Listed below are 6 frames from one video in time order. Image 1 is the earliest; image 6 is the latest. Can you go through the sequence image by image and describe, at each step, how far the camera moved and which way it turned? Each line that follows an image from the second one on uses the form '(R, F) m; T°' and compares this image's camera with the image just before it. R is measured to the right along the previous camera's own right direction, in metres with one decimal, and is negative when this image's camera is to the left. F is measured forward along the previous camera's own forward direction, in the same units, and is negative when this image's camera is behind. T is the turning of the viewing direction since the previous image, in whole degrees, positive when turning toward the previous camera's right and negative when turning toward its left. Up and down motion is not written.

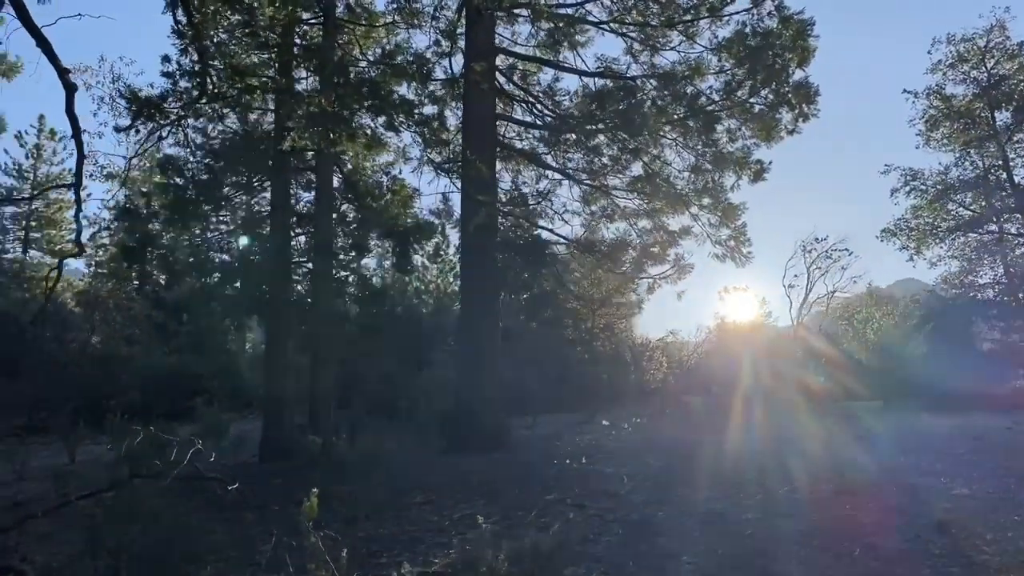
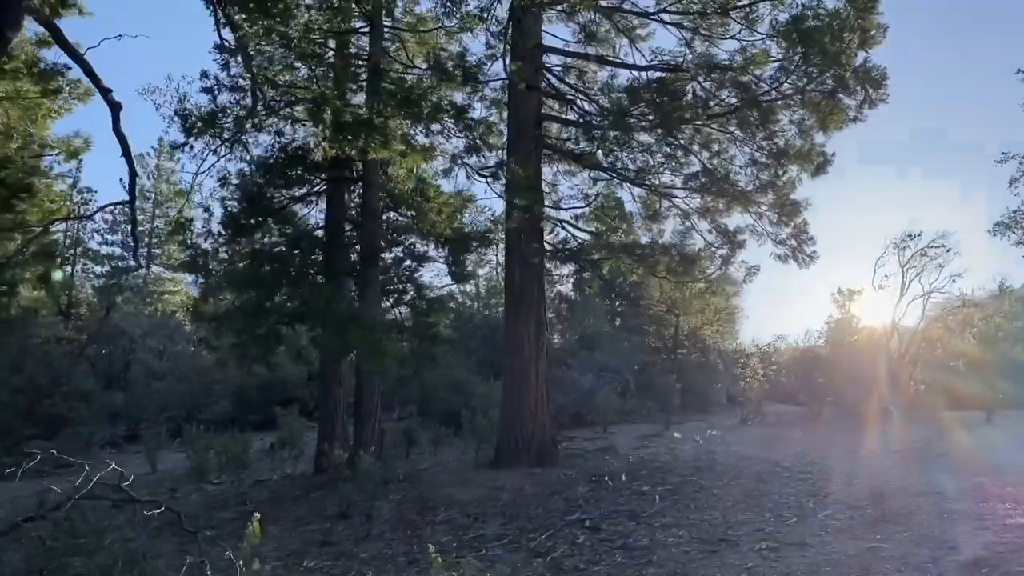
(+0.8, +0.5) m; -8°
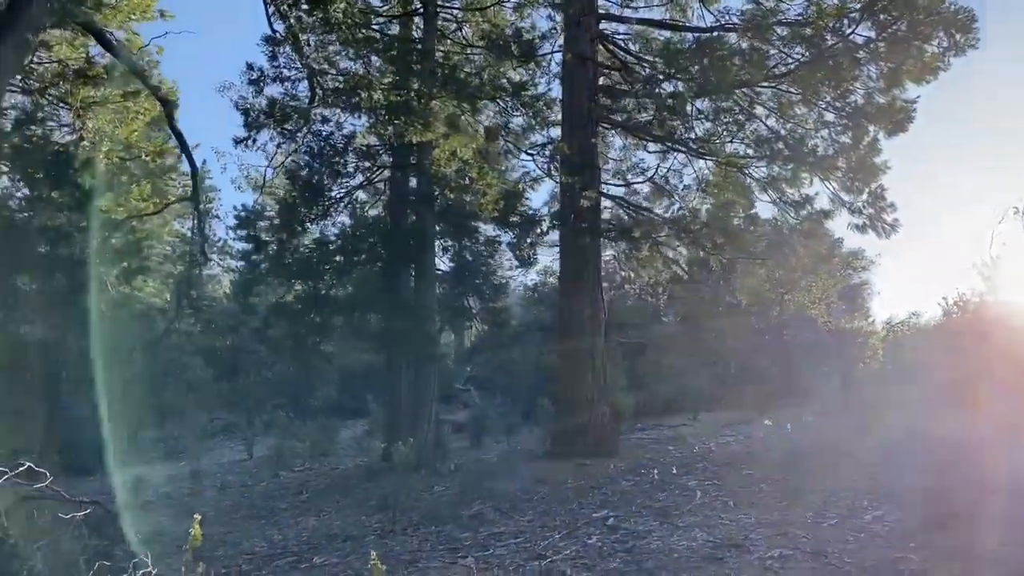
(+0.9, +0.5) m; -9°
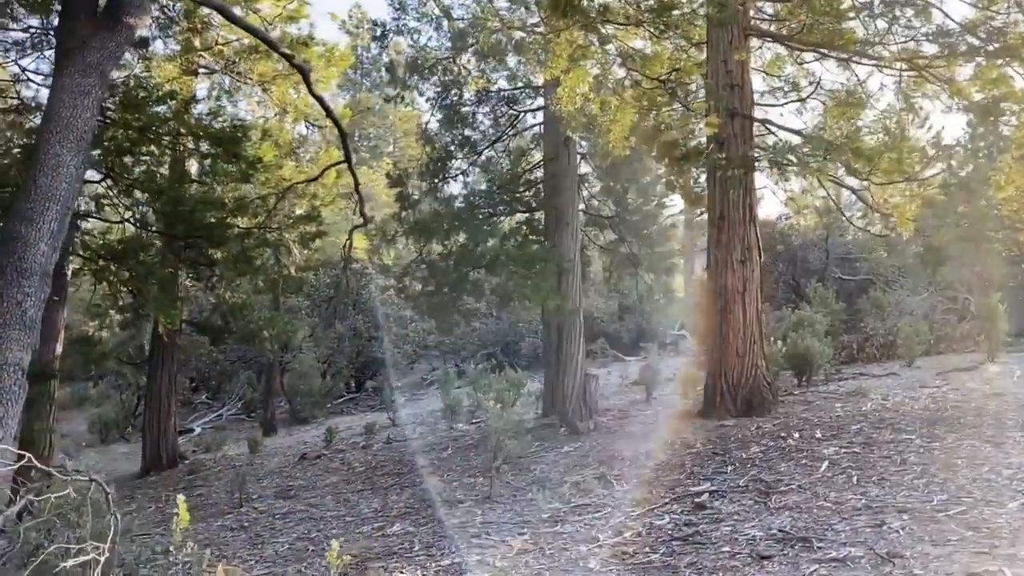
(+1.2, +0.8) m; -17°
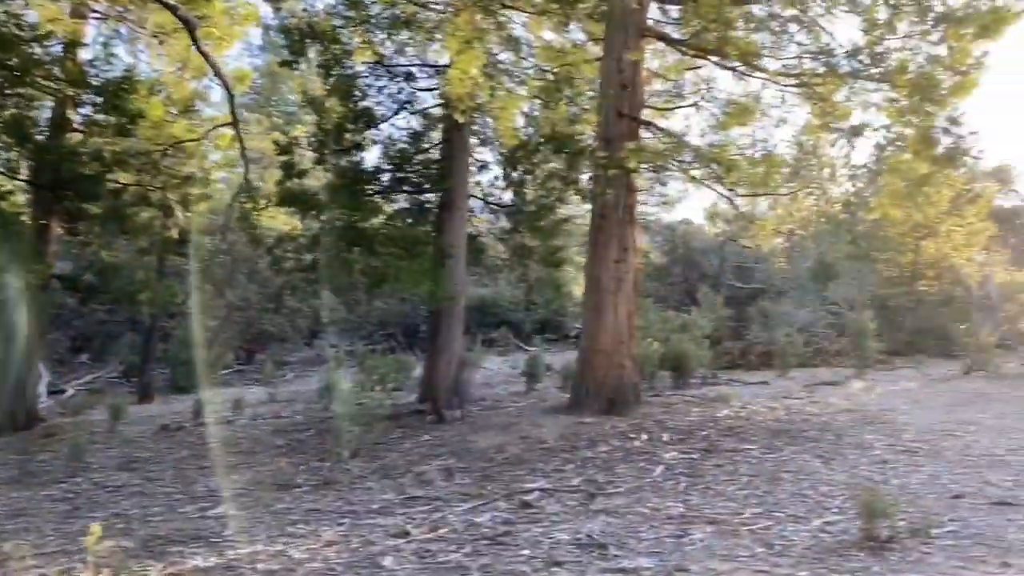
(+0.5, +0.1) m; +5°
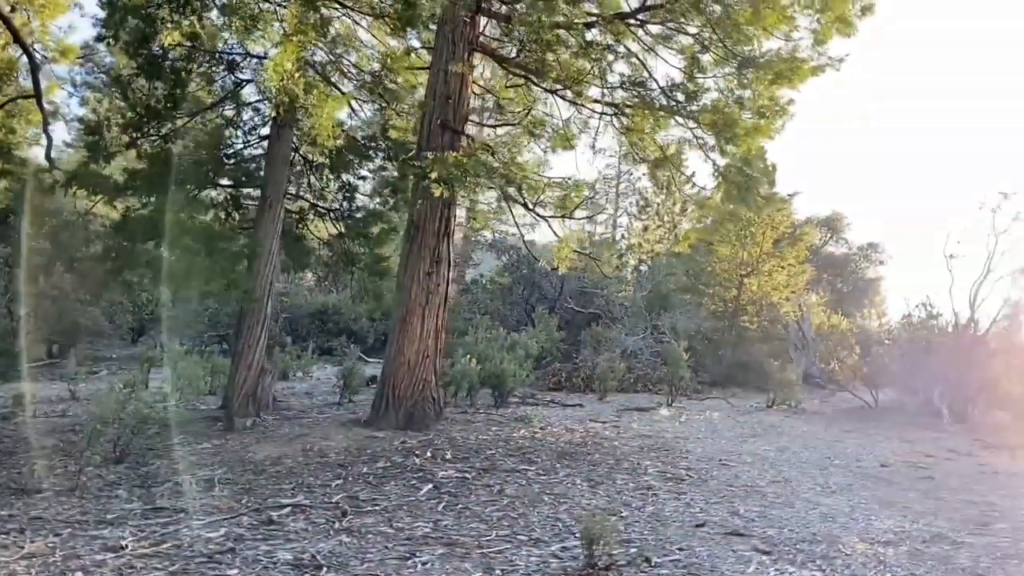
(+0.6, +0.1) m; +9°
